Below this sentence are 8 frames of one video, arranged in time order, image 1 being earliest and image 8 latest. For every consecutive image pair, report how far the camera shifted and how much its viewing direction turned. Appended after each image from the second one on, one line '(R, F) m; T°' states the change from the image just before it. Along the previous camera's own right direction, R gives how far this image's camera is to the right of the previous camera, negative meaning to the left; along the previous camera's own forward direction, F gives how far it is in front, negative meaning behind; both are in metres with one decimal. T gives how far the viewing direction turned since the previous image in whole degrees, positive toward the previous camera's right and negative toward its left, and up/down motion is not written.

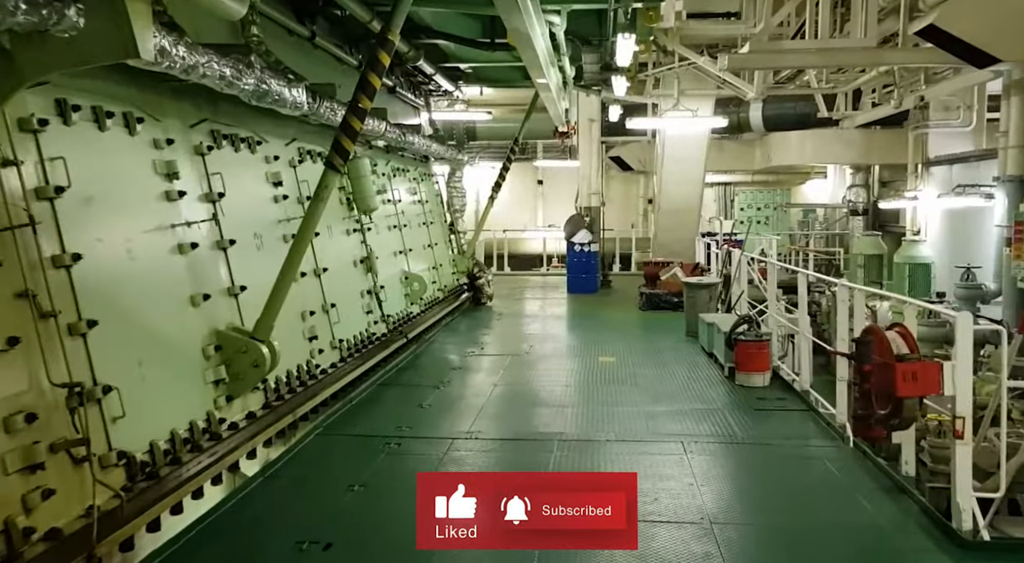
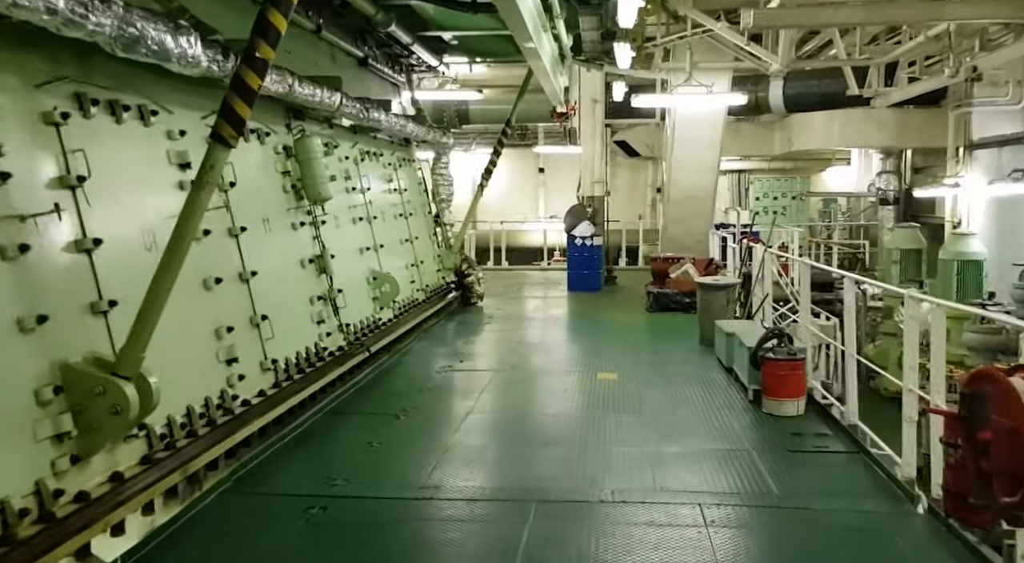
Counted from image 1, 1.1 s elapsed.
(+0.2, +1.1) m; -1°
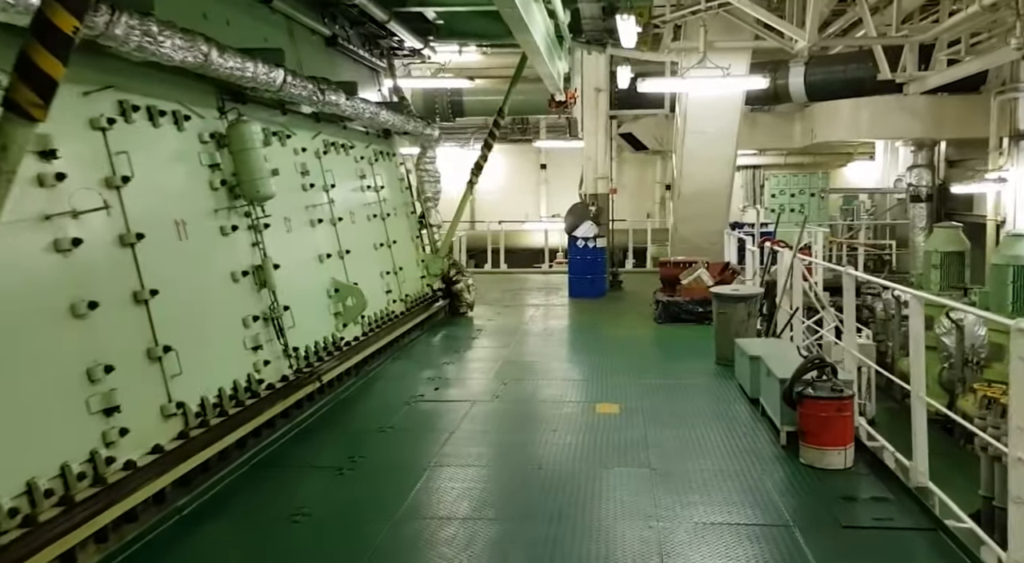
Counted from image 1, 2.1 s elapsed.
(+0.2, +1.0) m; -1°
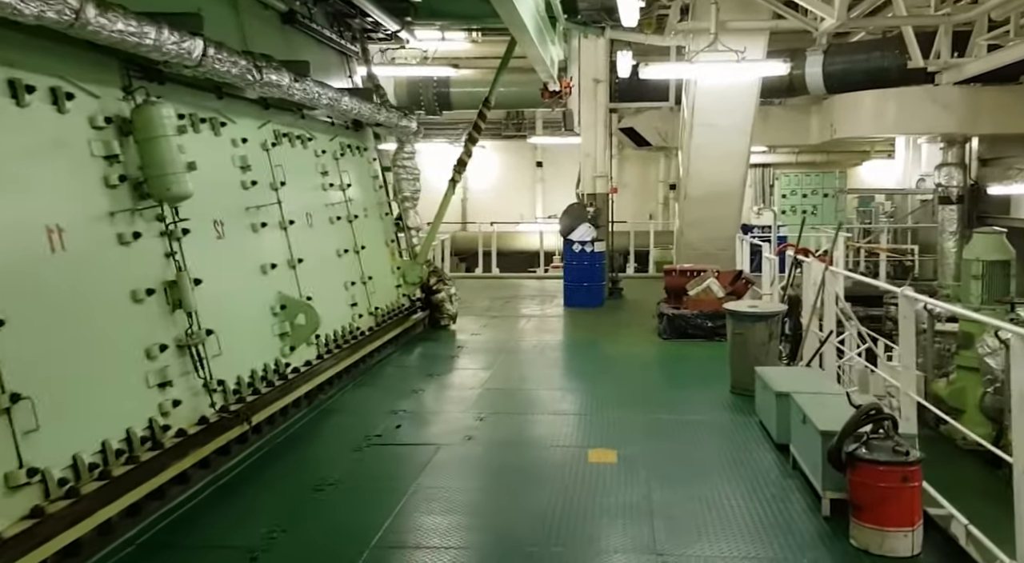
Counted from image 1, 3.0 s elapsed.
(+0.1, +0.9) m; 0°
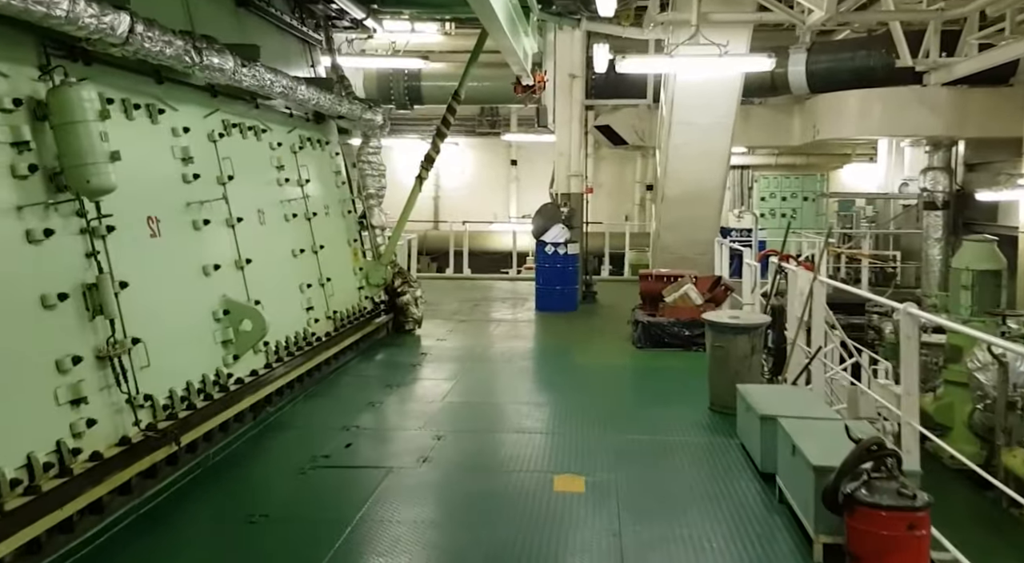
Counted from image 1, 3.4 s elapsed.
(+0.1, +0.4) m; +2°
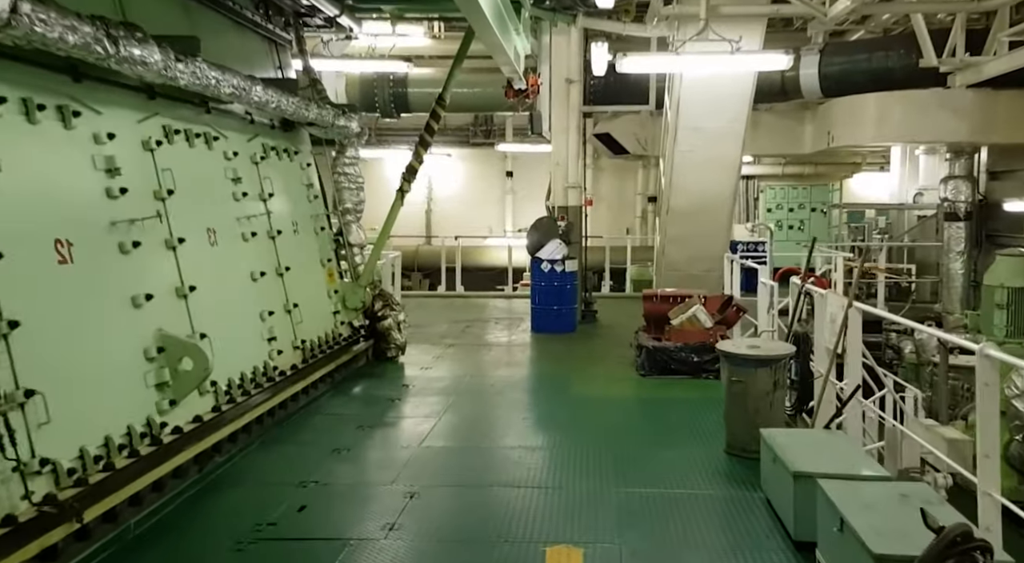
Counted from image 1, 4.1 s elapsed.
(+0.1, +0.7) m; 0°
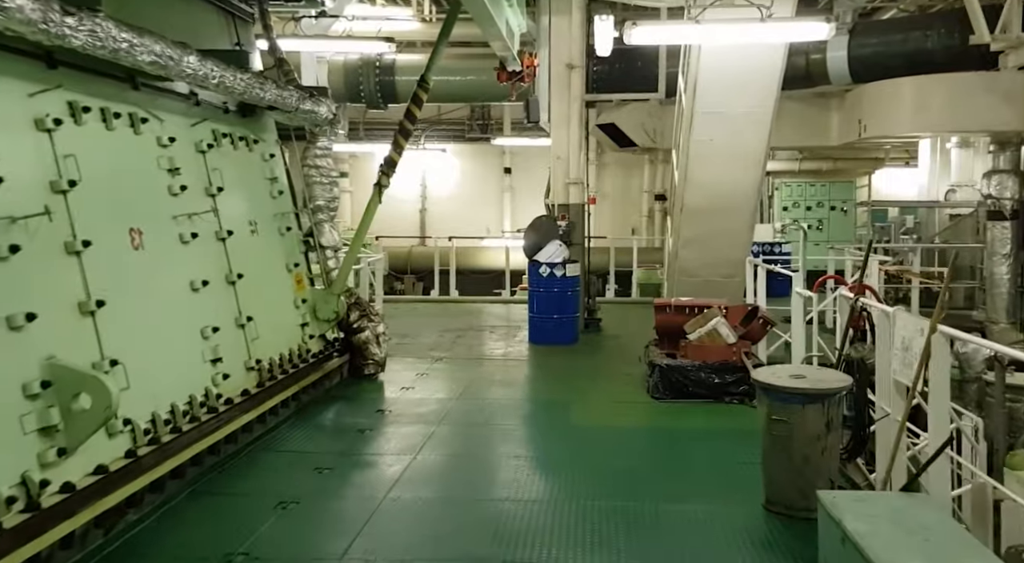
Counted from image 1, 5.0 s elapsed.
(+0.1, +0.9) m; 0°
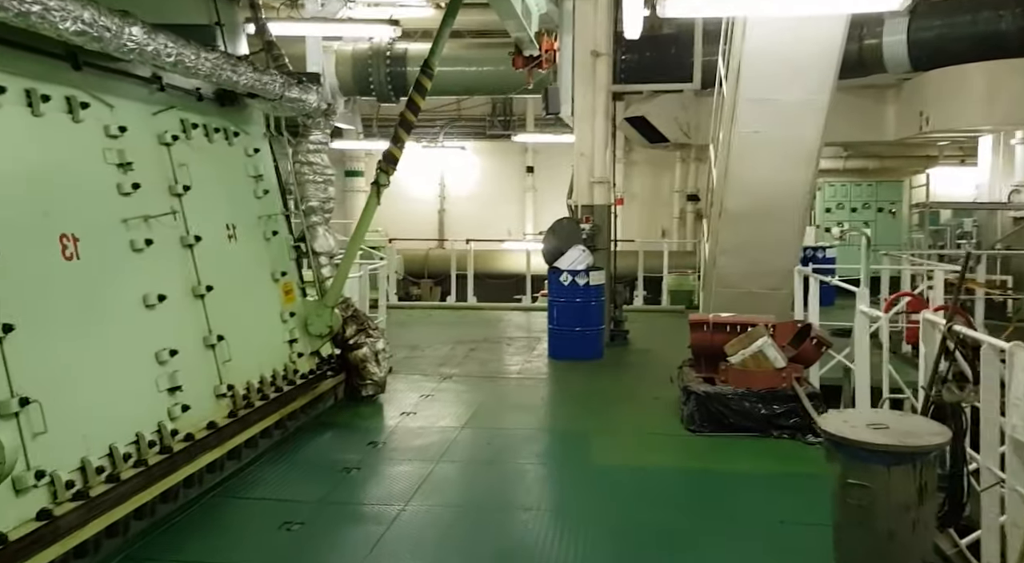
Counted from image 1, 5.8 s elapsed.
(+0.1, +0.7) m; -2°
